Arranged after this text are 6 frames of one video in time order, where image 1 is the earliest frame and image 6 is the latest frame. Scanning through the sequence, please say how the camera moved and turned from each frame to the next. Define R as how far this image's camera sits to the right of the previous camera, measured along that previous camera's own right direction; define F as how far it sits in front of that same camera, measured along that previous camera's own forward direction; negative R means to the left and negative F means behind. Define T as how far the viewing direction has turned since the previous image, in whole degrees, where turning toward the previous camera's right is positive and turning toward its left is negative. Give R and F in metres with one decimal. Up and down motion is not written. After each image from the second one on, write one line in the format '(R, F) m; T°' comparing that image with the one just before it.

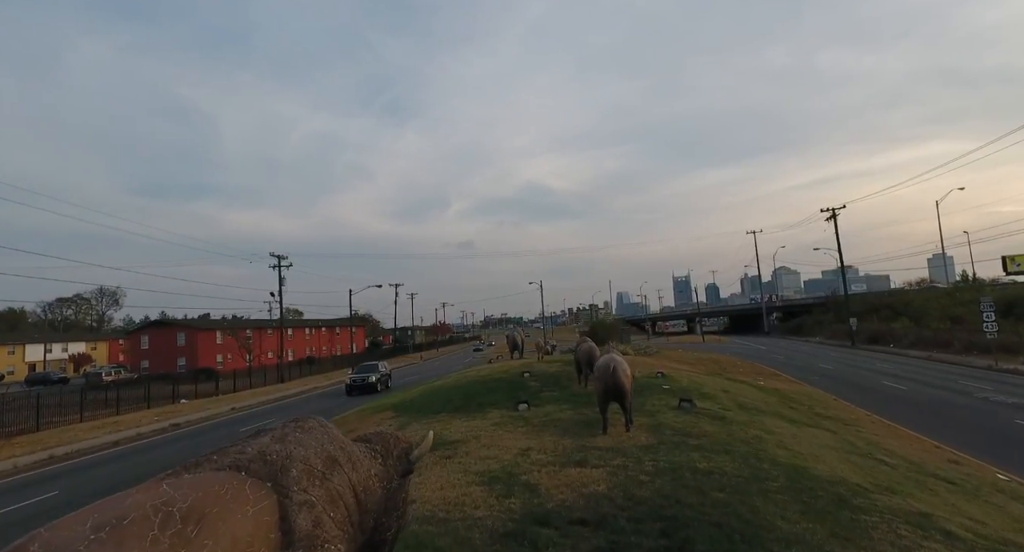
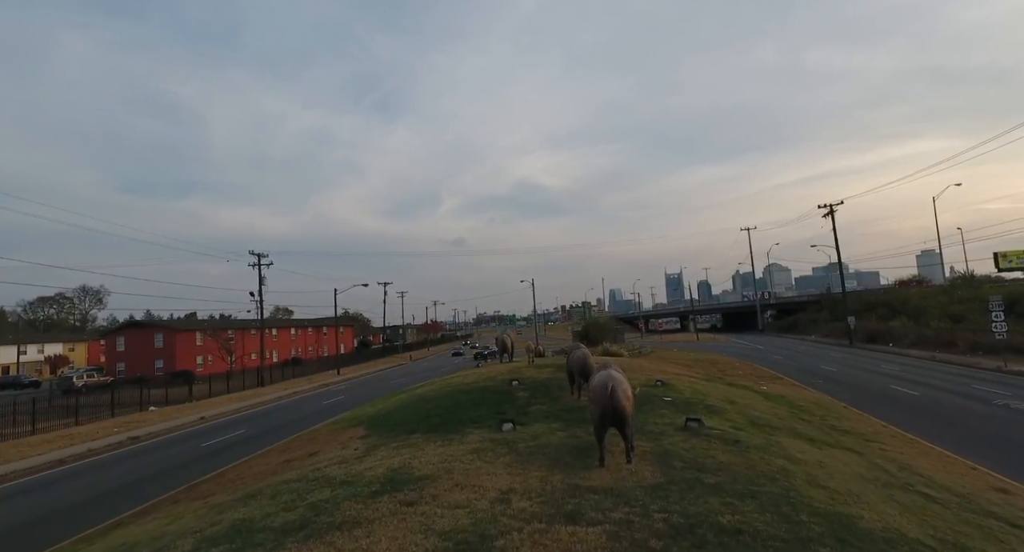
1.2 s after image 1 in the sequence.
(+0.2, +1.6) m; +1°
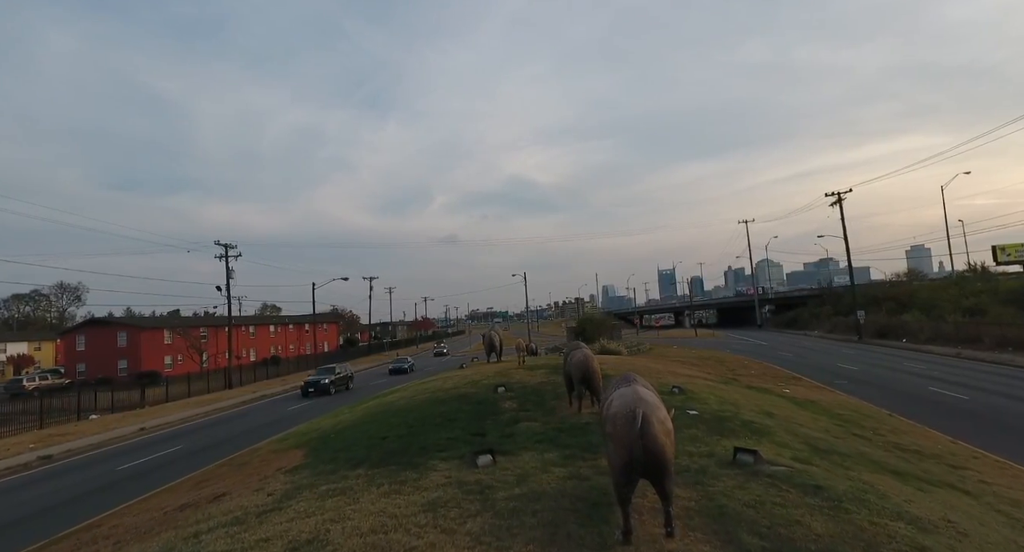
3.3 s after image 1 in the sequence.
(+0.2, +3.1) m; +1°
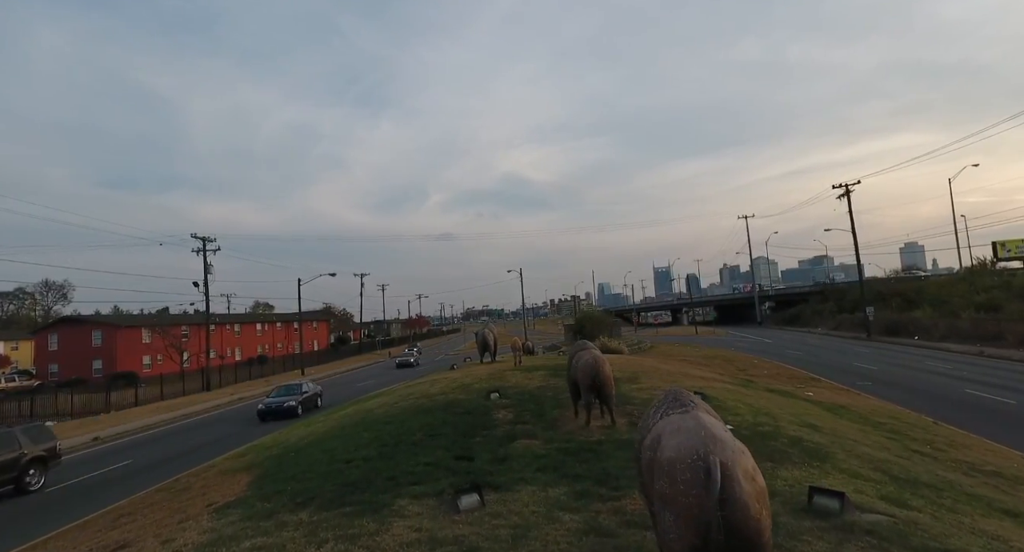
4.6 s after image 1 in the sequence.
(0.0, +2.0) m; +1°
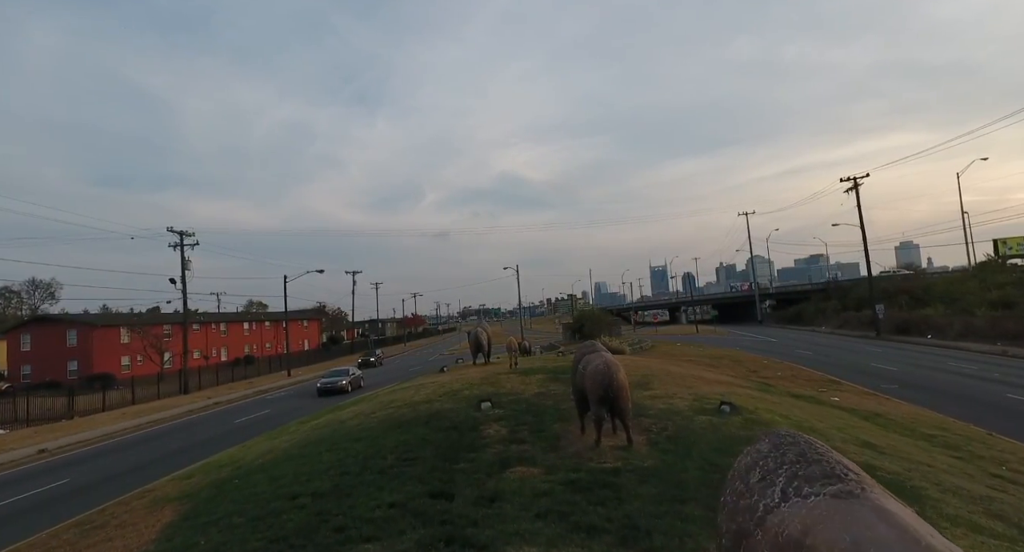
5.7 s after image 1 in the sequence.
(+0.1, +1.9) m; 0°
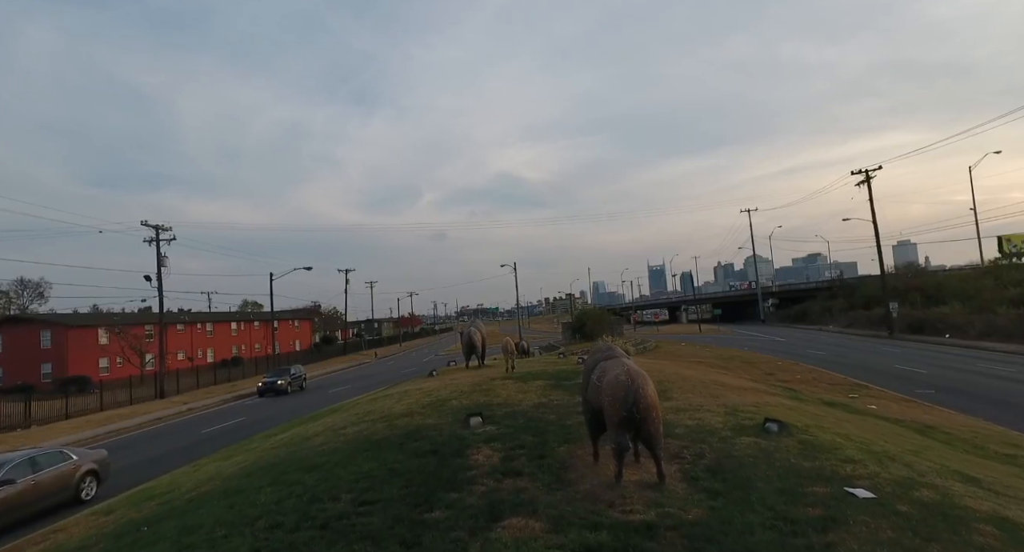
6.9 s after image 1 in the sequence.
(+0.1, +2.0) m; 0°
